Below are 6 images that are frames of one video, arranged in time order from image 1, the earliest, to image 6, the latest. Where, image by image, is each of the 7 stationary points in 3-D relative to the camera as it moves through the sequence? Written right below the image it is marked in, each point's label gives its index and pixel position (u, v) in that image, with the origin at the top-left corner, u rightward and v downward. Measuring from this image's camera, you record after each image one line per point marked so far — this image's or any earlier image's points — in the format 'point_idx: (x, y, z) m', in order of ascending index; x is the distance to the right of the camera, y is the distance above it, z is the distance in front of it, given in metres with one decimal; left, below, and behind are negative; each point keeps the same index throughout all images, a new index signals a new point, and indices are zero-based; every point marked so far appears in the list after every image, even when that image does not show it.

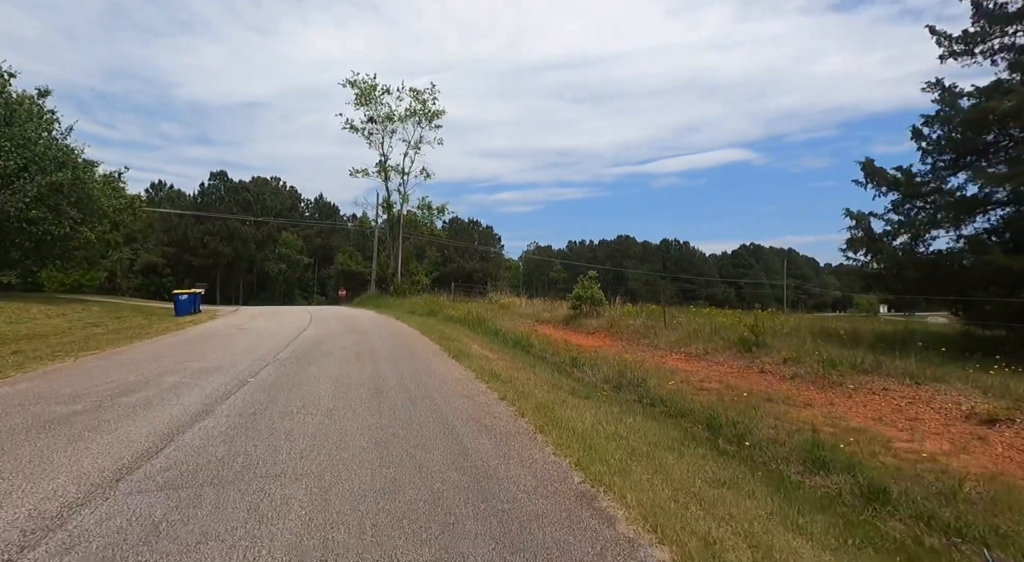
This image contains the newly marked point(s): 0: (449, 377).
0: (-1.2, -1.9, +10.5) m
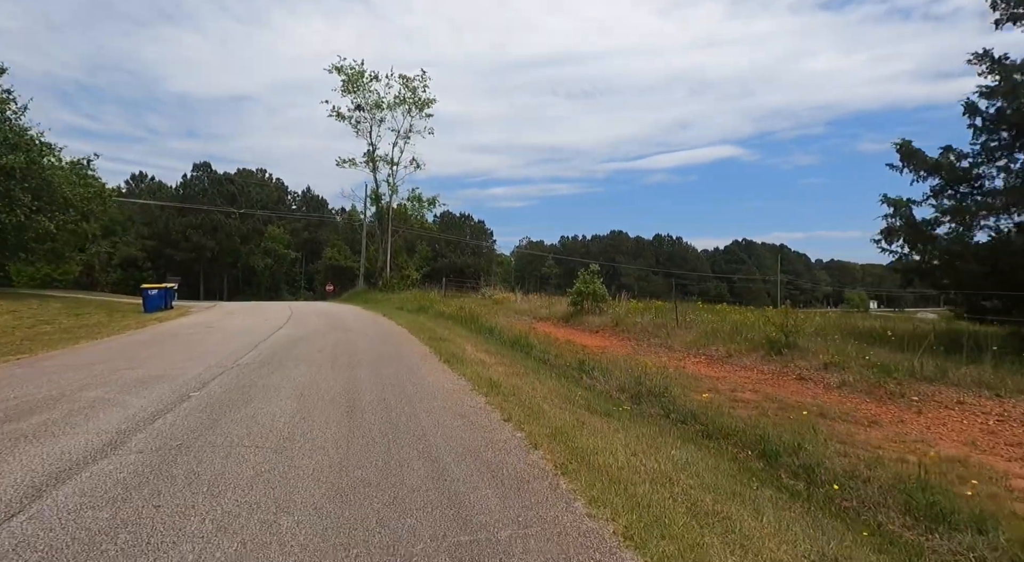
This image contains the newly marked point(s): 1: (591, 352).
0: (-1.2, -1.7, +8.7) m
1: (+2.2, -2.0, +15.2) m
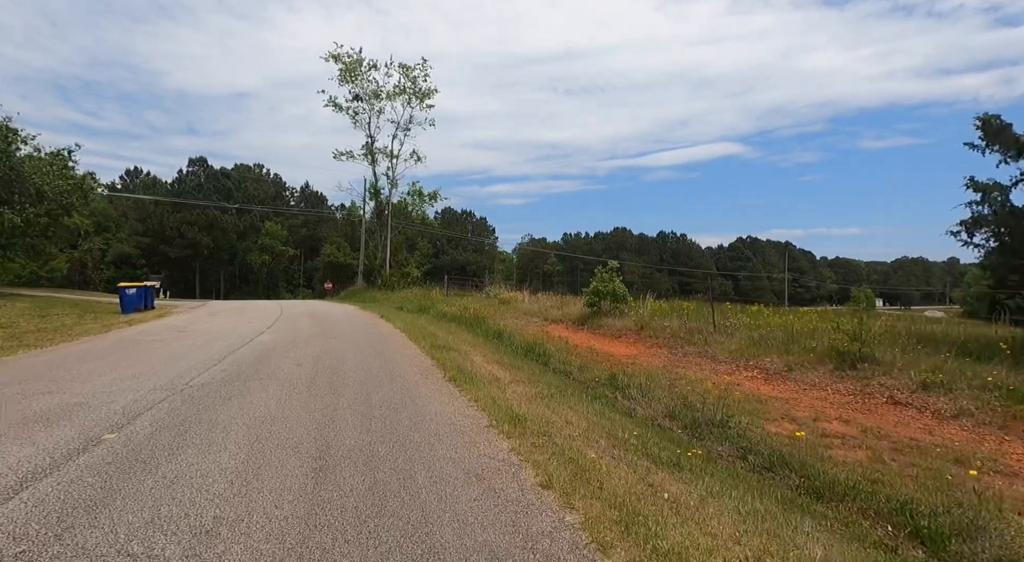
0: (-0.8, -1.7, +6.6) m
1: (+2.6, -2.0, +13.1) m
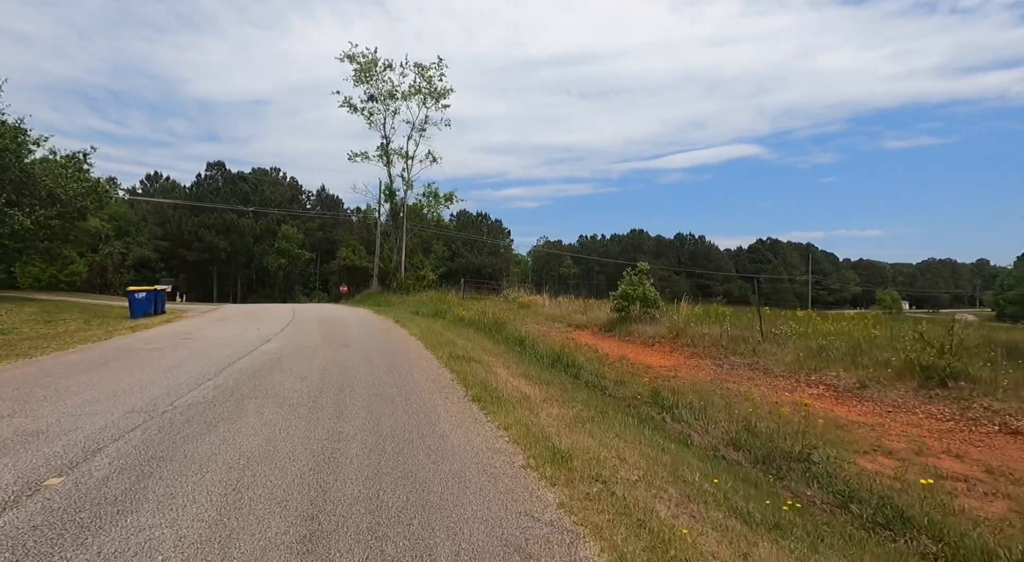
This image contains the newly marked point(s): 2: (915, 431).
0: (-0.4, -1.8, +5.3) m
1: (+3.2, -2.1, +11.7) m
2: (+5.5, -2.1, +7.4) m
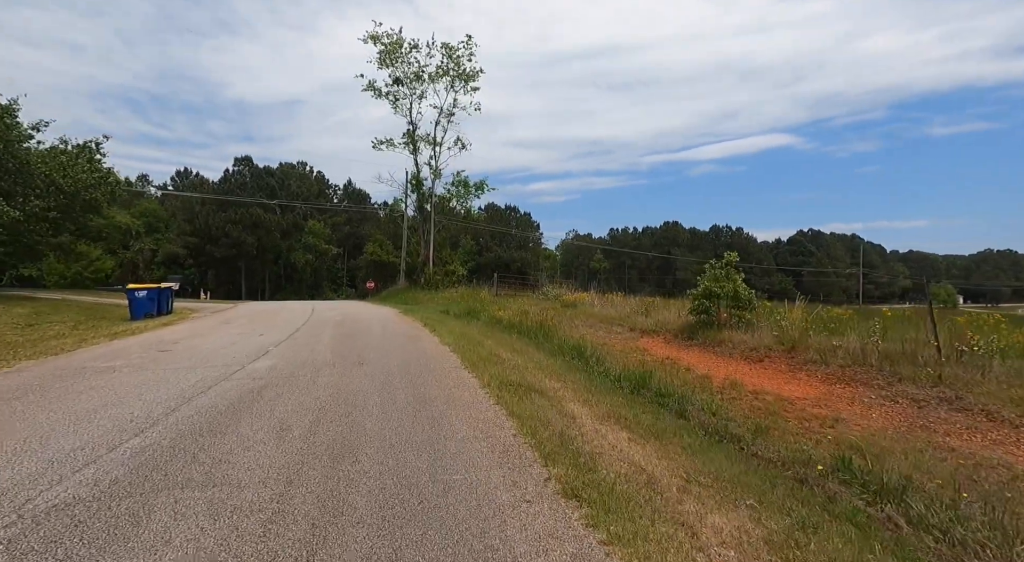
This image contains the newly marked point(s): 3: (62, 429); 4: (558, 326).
0: (+0.5, -1.8, +1.6) m
1: (+4.4, -2.0, +7.8) m
2: (+6.5, -2.0, +3.5) m
3: (-5.2, -1.7, +6.3) m
4: (+1.6, -1.6, +18.8) m
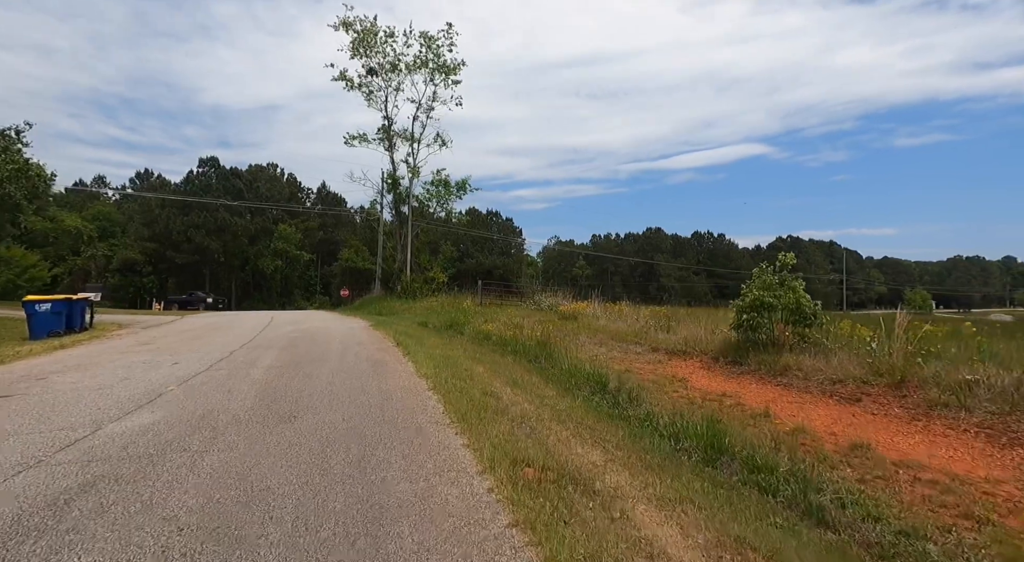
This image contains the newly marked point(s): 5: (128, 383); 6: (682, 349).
0: (+1.0, -1.8, -2.0) m
1: (+4.7, -2.1, +4.3) m
2: (+6.9, -2.1, 0.0) m
3: (-4.9, -1.8, +2.4) m
4: (+1.4, -1.8, +15.2) m
5: (-6.9, -1.9, +9.8) m
6: (+4.4, -1.8, +14.2) m
